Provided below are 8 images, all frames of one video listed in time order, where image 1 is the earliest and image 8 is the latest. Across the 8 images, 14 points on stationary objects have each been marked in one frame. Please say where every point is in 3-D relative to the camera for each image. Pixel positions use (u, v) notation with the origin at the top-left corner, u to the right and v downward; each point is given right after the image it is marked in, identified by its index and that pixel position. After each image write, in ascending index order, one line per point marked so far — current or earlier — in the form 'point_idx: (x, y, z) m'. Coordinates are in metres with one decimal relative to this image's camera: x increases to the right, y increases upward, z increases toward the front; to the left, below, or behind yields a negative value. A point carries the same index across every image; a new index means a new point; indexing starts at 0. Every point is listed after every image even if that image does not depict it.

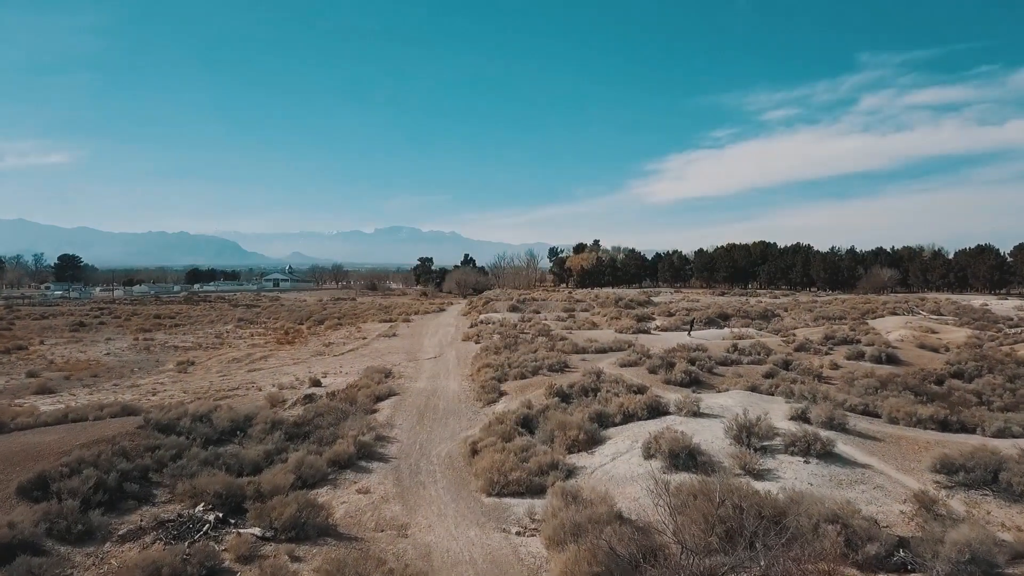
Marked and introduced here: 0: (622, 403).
0: (+1.8, -1.9, +13.3) m
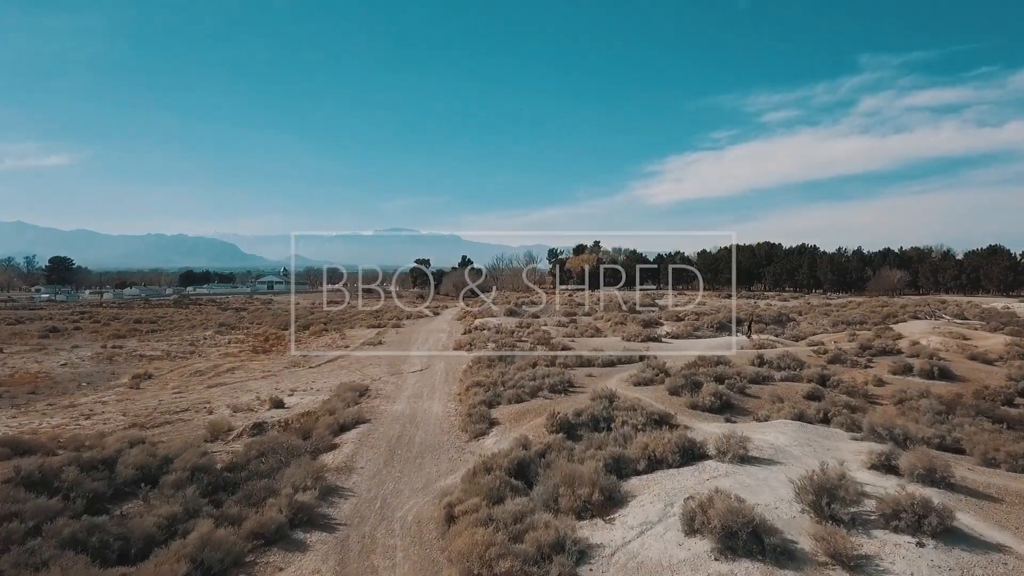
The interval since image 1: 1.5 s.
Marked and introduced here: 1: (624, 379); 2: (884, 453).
0: (+1.7, -2.0, +10.3) m
1: (+2.4, -2.0, +17.3) m
2: (+4.2, -1.9, +9.1) m
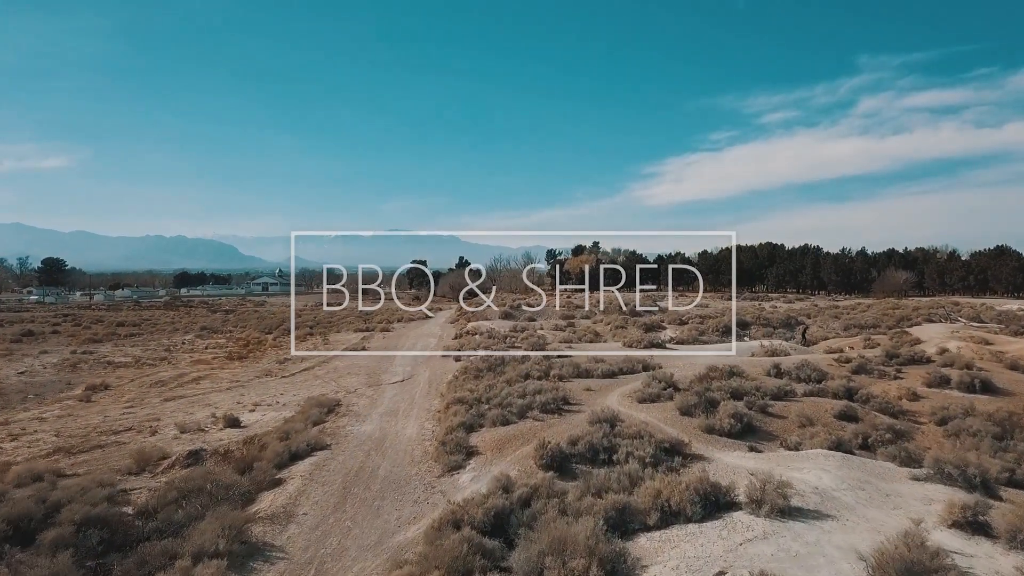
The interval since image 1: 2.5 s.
0: (+1.5, -2.0, +8.2) m
1: (+2.2, -2.1, +15.2) m
2: (+4.0, -1.9, +7.0) m
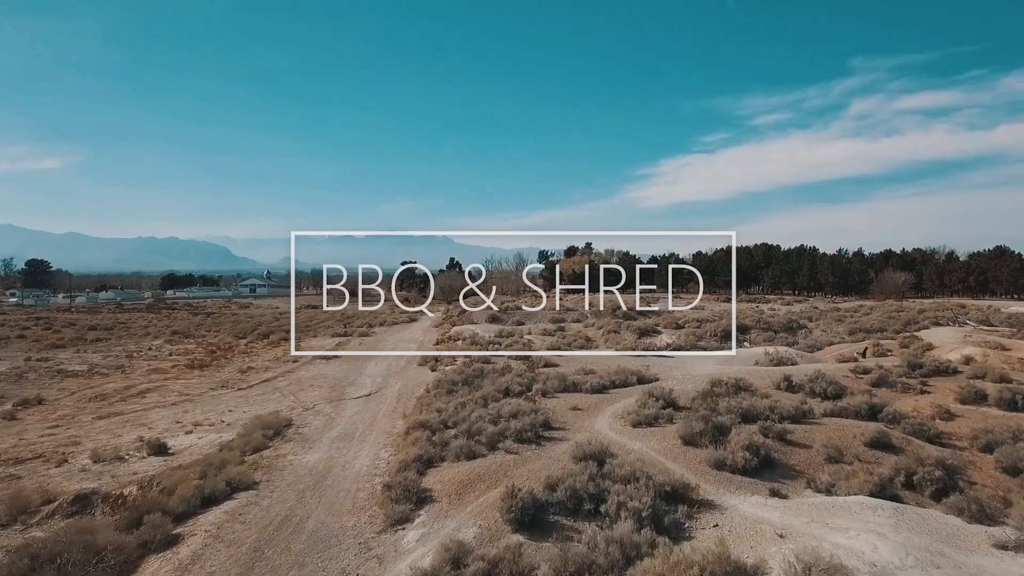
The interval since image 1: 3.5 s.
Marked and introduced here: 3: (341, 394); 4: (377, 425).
0: (+1.1, -2.1, +6.1) m
1: (+1.7, -2.1, +13.0) m
2: (+3.6, -1.9, +4.9) m
3: (-4.1, -2.5, +19.1) m
4: (-2.4, -2.5, +14.5) m
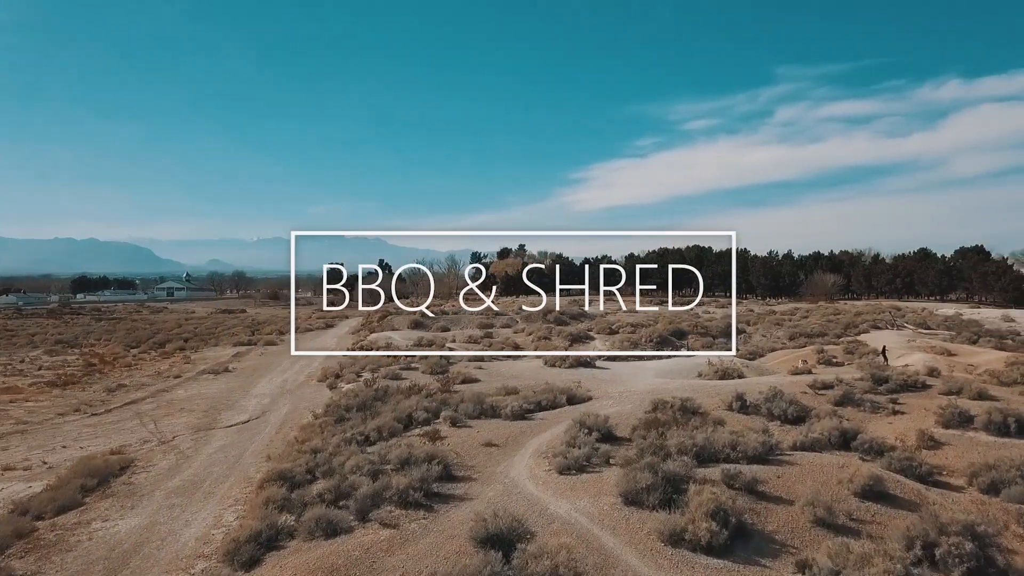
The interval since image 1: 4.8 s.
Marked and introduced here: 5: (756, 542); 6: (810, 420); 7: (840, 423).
0: (+0.3, -2.1, +3.3) m
1: (+0.4, -2.2, +10.2) m
2: (+2.9, -2.0, +2.3) m
3: (-5.9, -2.6, +15.8) m
4: (-3.9, -2.5, +11.4) m
5: (+2.2, -2.2, +7.1) m
6: (+5.0, -2.2, +13.4) m
7: (+5.4, -2.2, +13.2) m
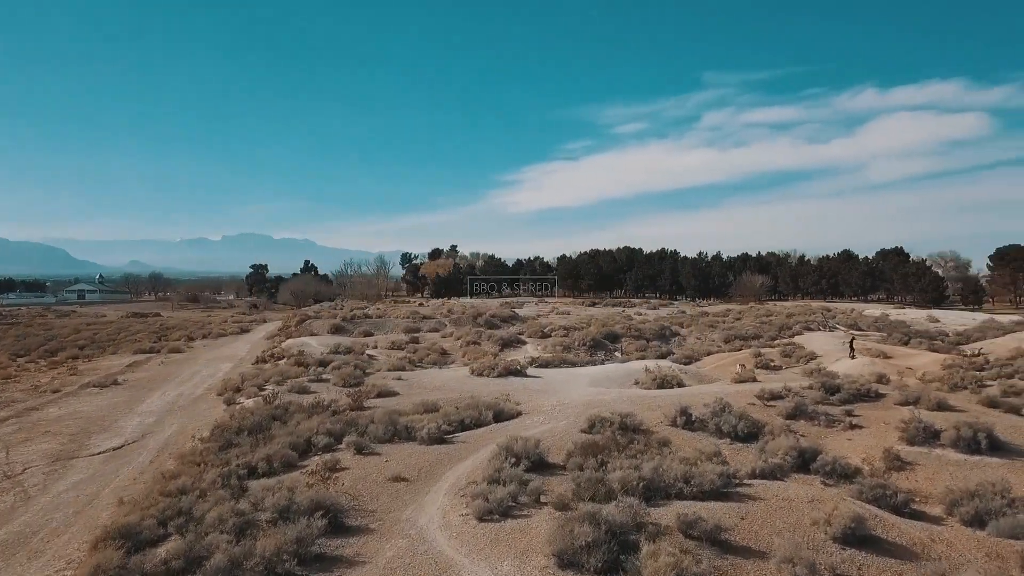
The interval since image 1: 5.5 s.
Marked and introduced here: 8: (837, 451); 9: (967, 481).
0: (-0.1, -2.1, +1.5) m
1: (-0.6, -2.2, +8.5) m
2: (+2.6, -2.0, +0.7) m
3: (-7.3, -2.7, +13.5) m
4: (-4.9, -2.6, +9.3) m
5: (+1.5, -2.3, +5.5) m
6: (+3.8, -2.2, +12.0) m
7: (+4.2, -2.2, +11.9) m
8: (+4.6, -2.3, +11.5) m
9: (+5.7, -2.4, +10.0) m
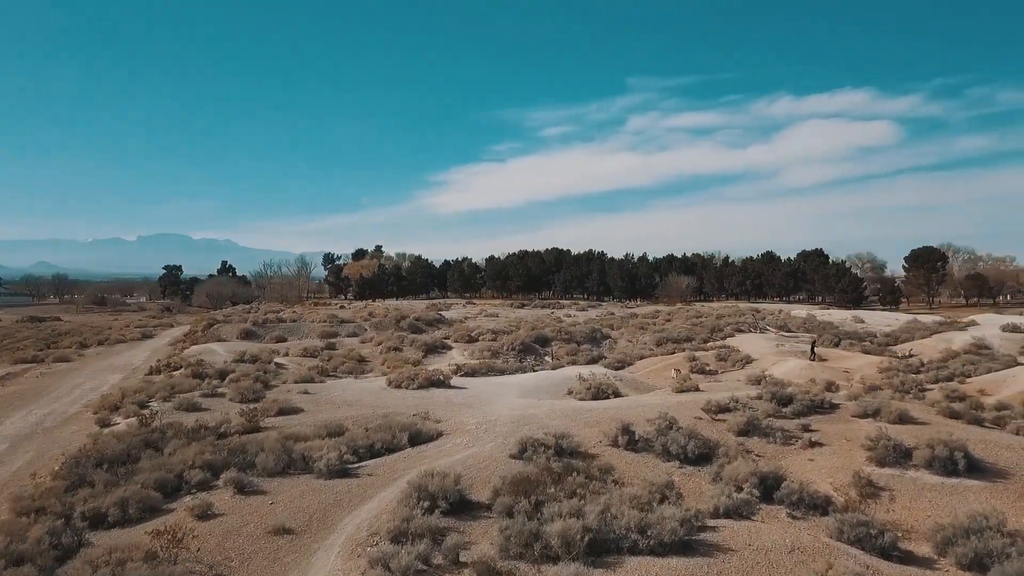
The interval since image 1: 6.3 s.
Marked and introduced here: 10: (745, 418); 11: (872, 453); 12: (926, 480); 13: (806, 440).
0: (-0.2, -2.1, -0.3) m
1: (-1.3, -2.2, +6.6) m
2: (+2.6, -2.0, -0.8) m
3: (-8.4, -2.7, +11.0) m
4: (-5.7, -2.6, +7.0) m
5: (+1.0, -2.3, +3.8) m
6: (+2.7, -2.2, +10.5) m
7: (+3.1, -2.3, +10.4) m
8: (+3.6, -2.3, +10.1) m
9: (+4.8, -2.4, +8.7) m
10: (+3.6, -2.0, +12.6) m
11: (+4.7, -2.2, +10.6) m
12: (+5.1, -2.3, +9.8) m
13: (+4.3, -2.2, +11.7) m
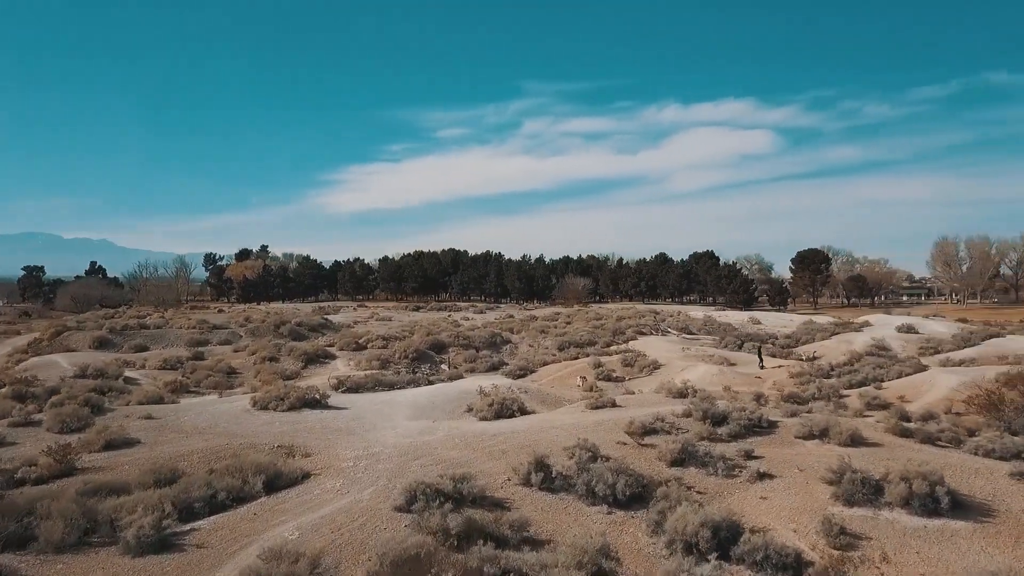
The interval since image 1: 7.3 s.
0: (+0.1, -2.1, -2.6) m
1: (-1.9, -2.2, +4.0) m
2: (+2.9, -2.0, -2.8) m
3: (-9.6, -2.7, +7.5) m
4: (-6.3, -2.6, +3.9) m
5: (+0.7, -2.3, +1.6) m
6: (+1.5, -2.3, +8.5) m
7: (+2.0, -2.3, +8.4) m
8: (+2.5, -2.3, +8.1) m
9: (+3.8, -2.4, +6.9) m
10: (+2.2, -2.0, +10.6) m
11: (+3.5, -2.2, +8.8) m
12: (+4.0, -2.3, +8.0) m
13: (+2.9, -2.2, +9.8) m
